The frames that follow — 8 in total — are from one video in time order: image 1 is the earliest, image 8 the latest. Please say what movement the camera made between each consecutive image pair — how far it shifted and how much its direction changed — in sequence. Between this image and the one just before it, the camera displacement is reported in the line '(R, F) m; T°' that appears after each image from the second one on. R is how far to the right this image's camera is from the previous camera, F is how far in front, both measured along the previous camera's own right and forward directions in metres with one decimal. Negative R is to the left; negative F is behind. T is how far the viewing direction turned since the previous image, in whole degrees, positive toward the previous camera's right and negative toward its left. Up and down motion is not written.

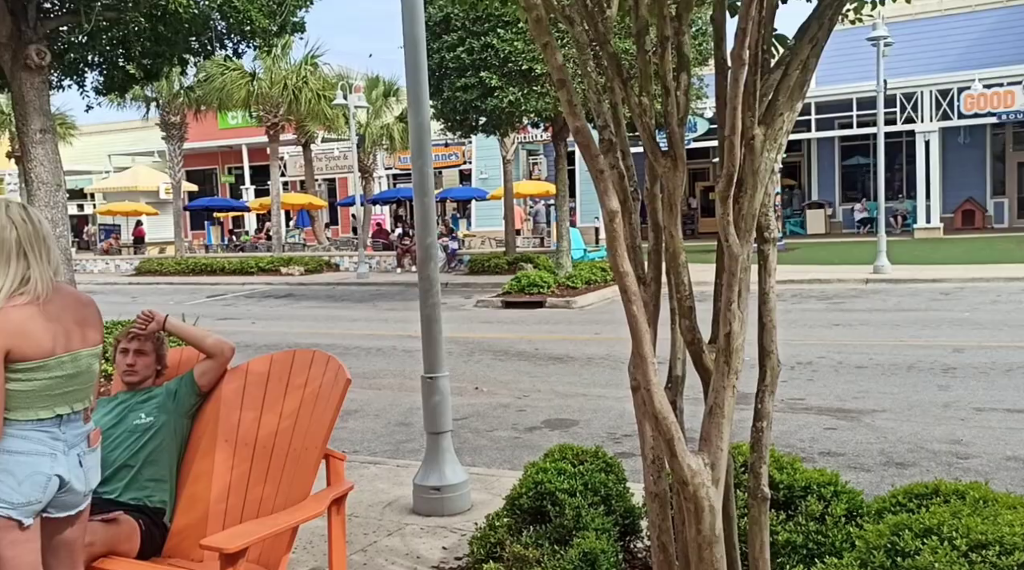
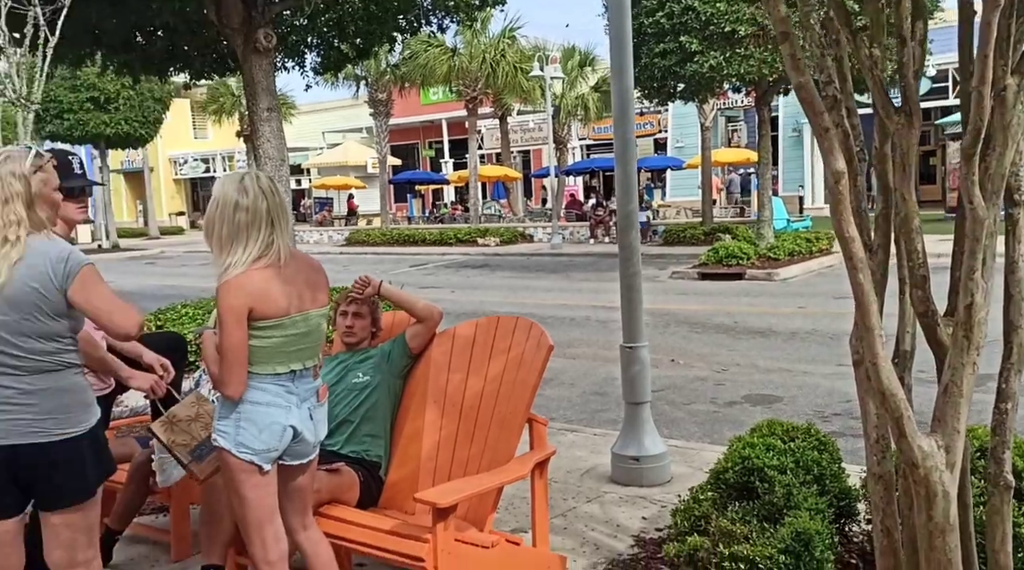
(-0.1, 0.0) m; -12°
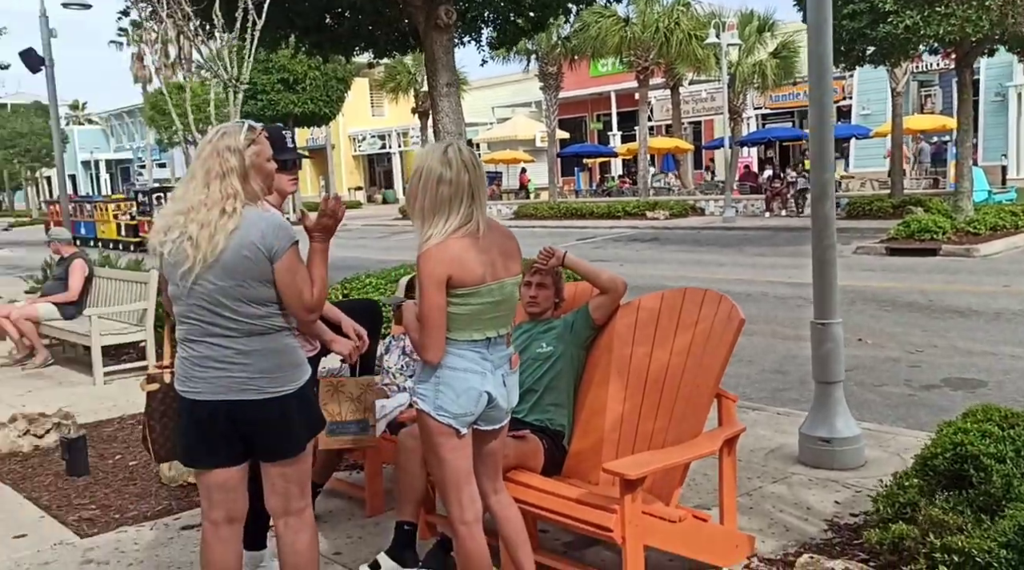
(-0.1, 0.0) m; -10°
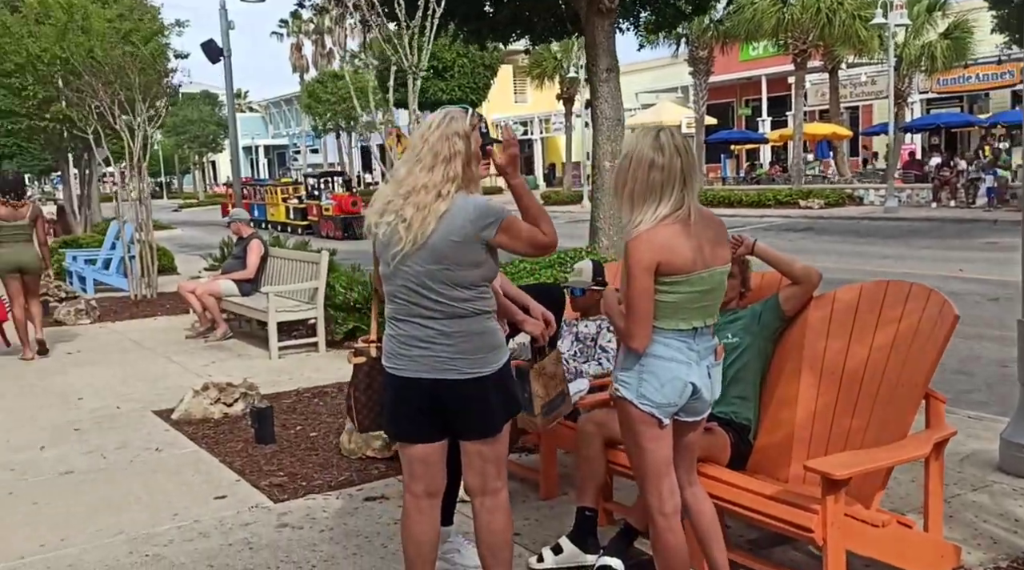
(-0.2, 0.0) m; -8°
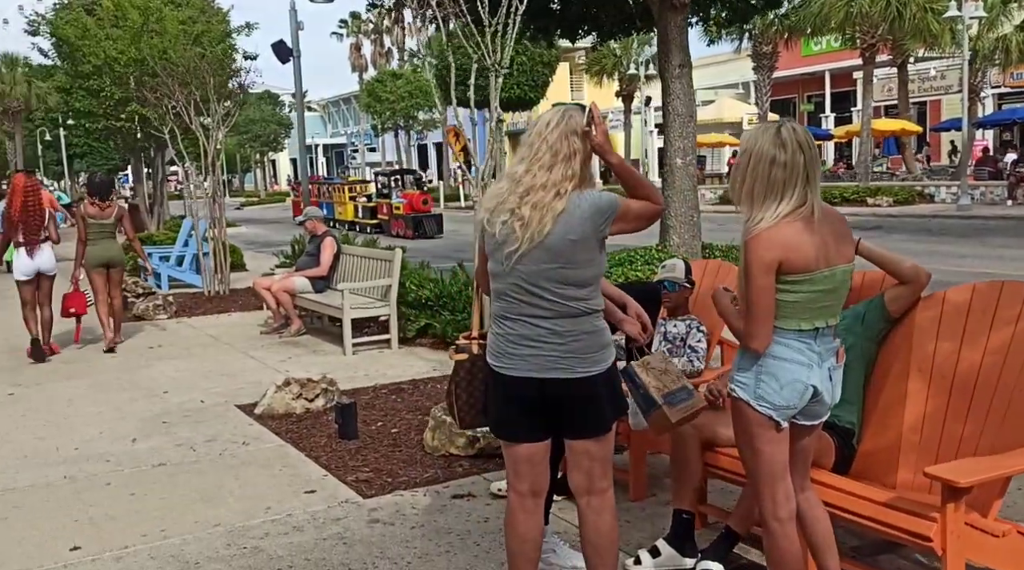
(-0.2, 0.0) m; -3°
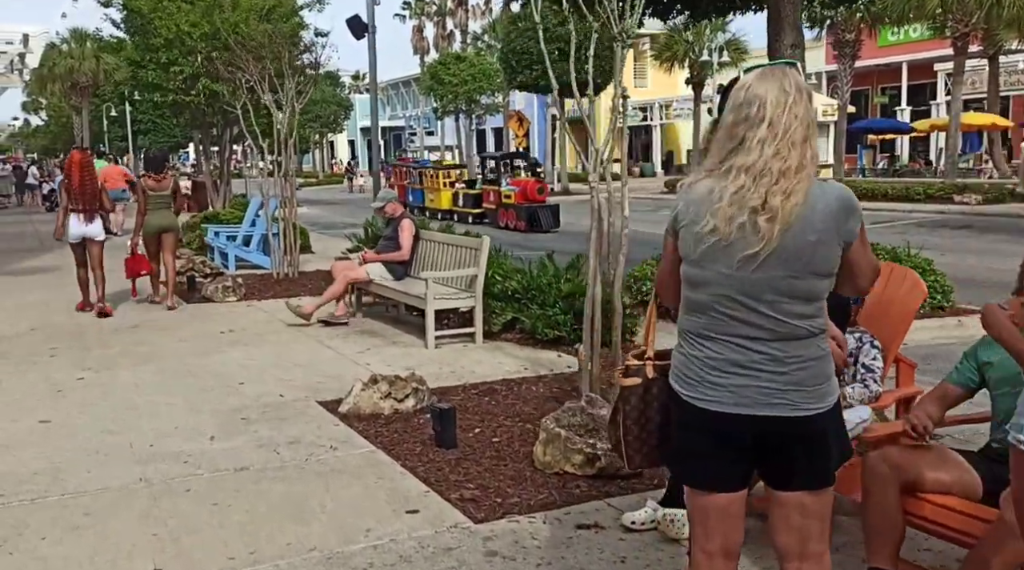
(-0.4, +0.6) m; -3°
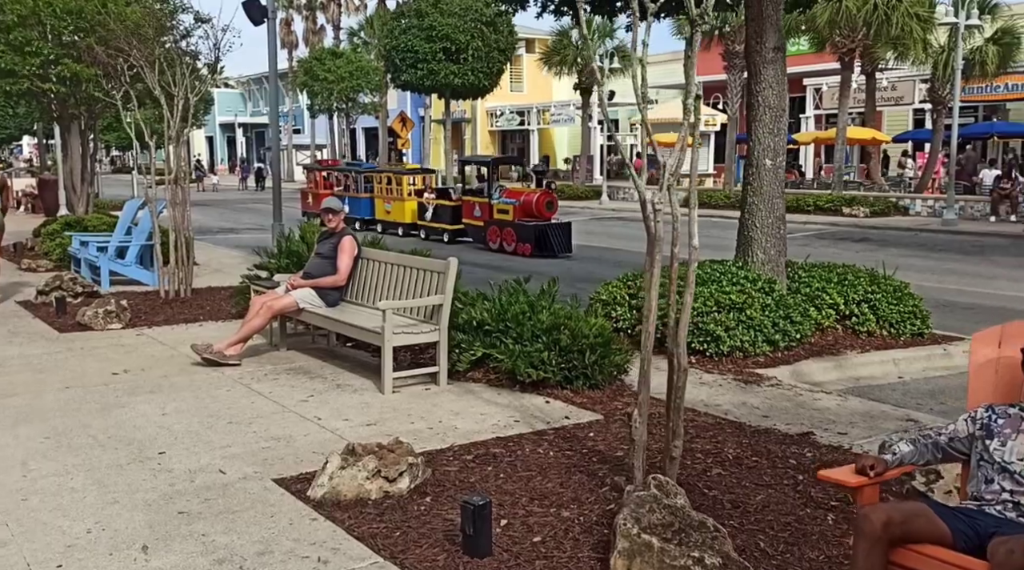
(-0.8, +1.3) m; +9°
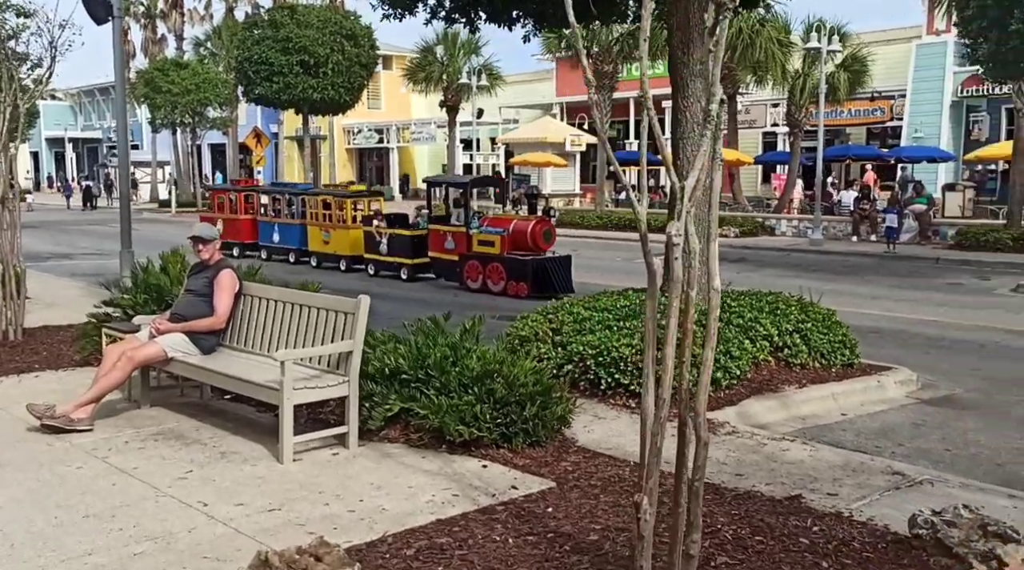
(-0.4, +1.1) m; +9°
